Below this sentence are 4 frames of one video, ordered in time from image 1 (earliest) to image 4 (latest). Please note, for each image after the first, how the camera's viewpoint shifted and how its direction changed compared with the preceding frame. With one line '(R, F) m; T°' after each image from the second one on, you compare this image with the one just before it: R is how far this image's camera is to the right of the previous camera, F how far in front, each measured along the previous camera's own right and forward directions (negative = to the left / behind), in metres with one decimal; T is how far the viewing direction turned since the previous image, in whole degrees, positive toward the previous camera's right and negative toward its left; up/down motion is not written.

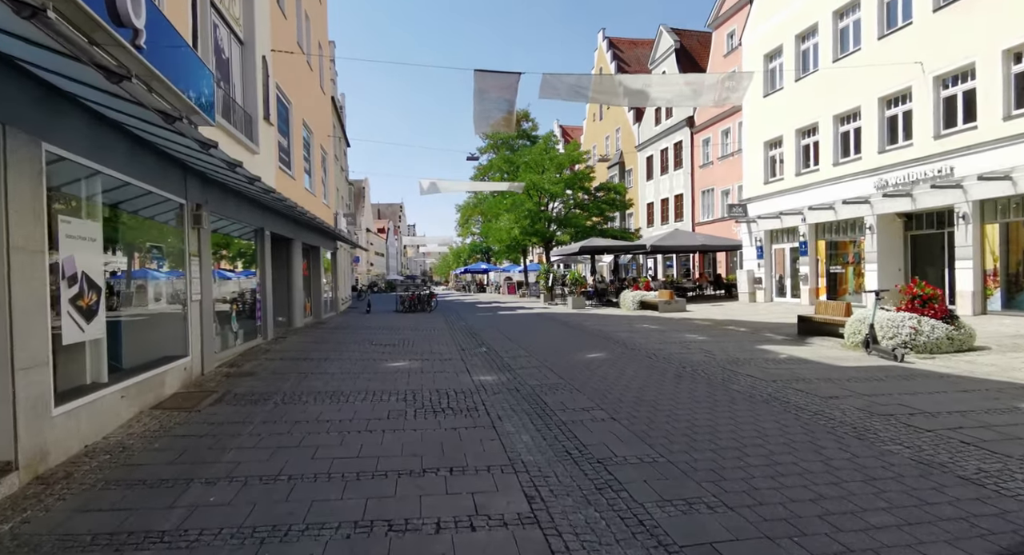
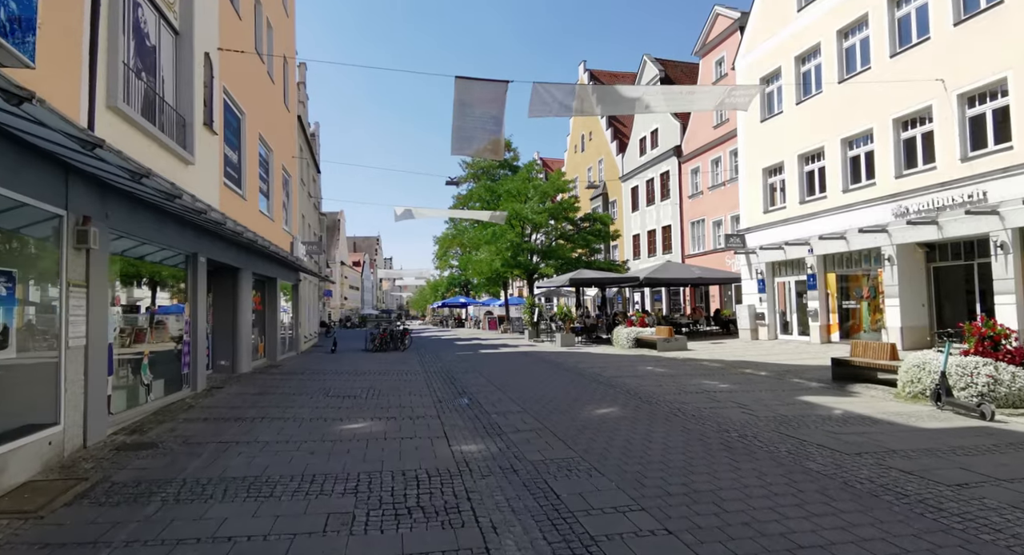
(-0.2, +1.9) m; +2°
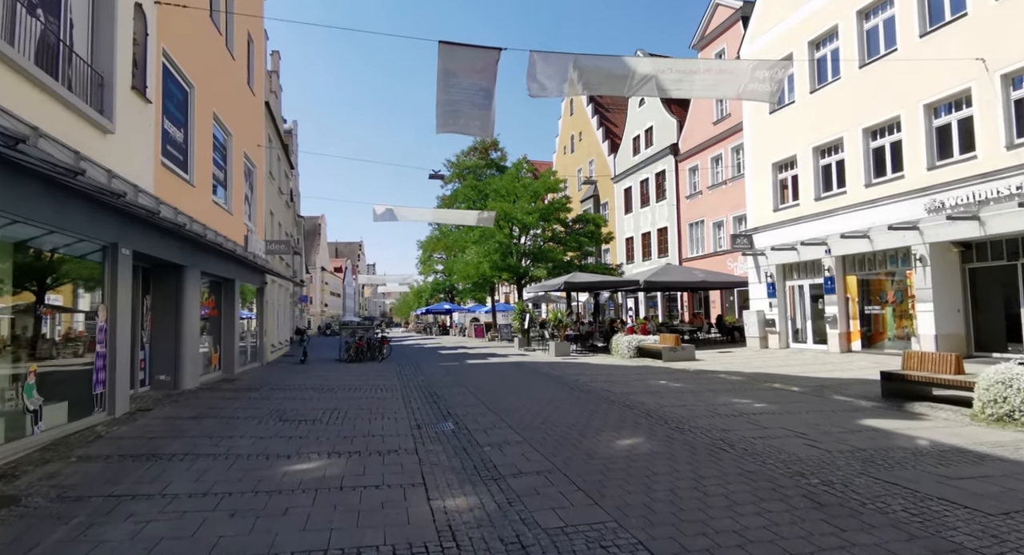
(-0.2, +1.7) m; +2°
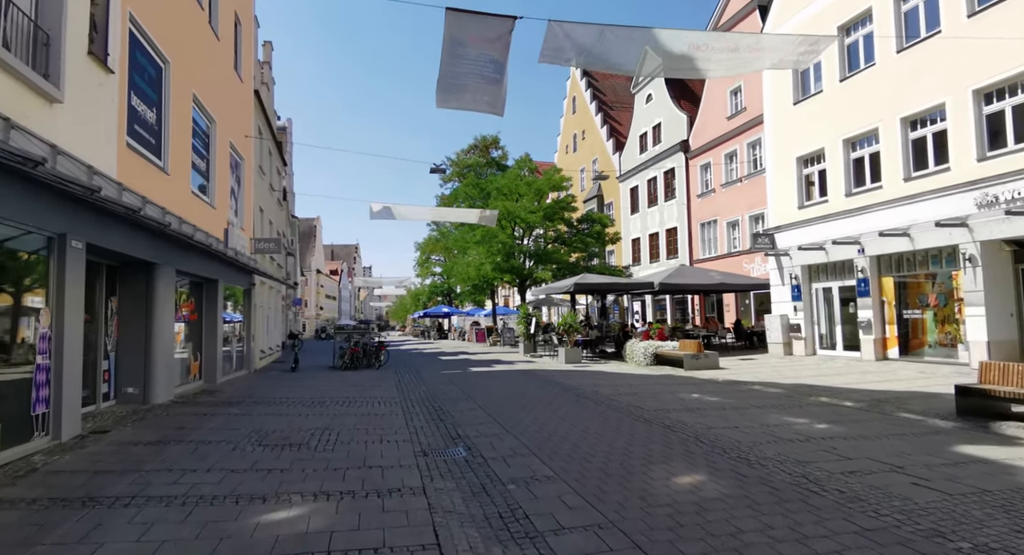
(-0.3, +1.2) m; 0°
